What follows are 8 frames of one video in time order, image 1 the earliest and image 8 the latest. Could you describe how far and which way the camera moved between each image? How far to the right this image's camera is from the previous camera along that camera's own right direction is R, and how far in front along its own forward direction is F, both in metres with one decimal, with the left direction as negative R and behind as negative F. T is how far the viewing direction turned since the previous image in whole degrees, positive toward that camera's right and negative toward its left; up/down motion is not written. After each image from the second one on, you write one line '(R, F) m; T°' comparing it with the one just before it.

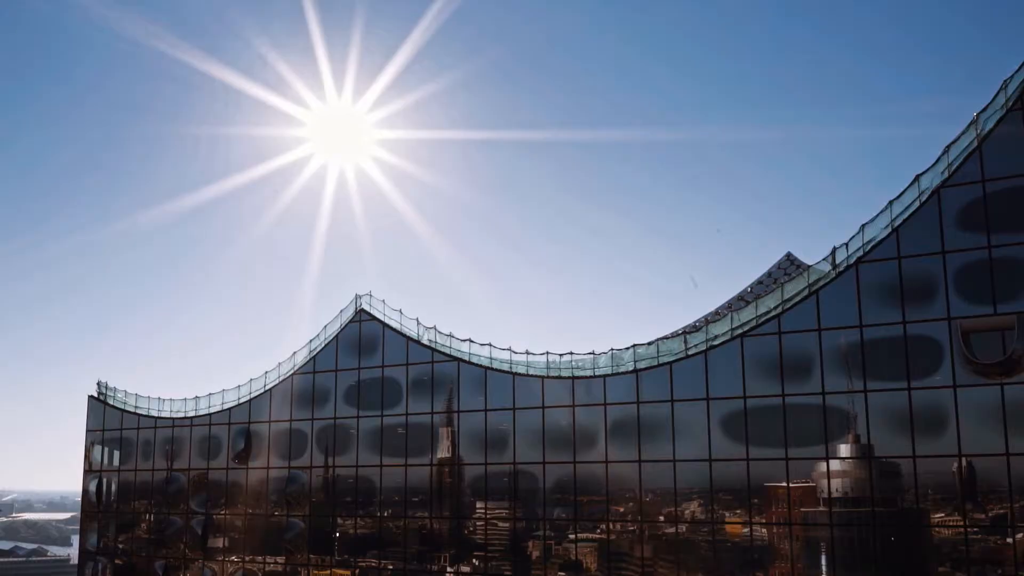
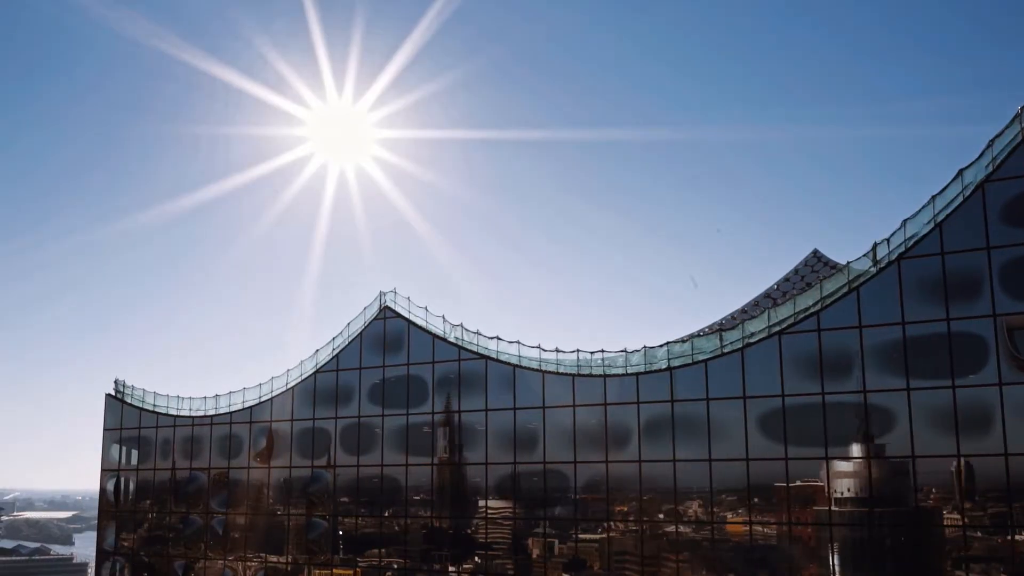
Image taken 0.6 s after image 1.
(-0.7, +0.3) m; 0°
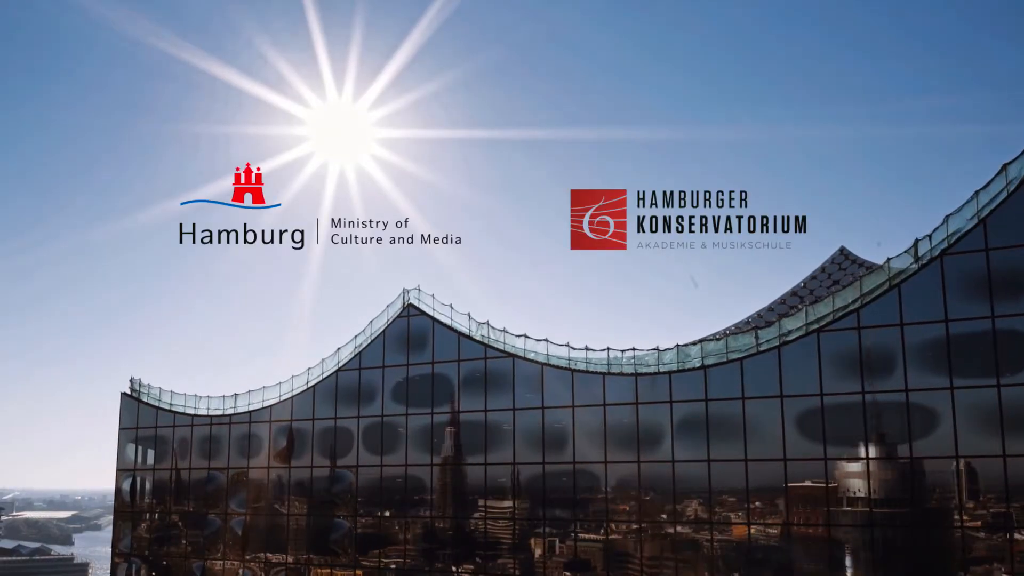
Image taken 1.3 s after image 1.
(-0.7, +0.4) m; 0°
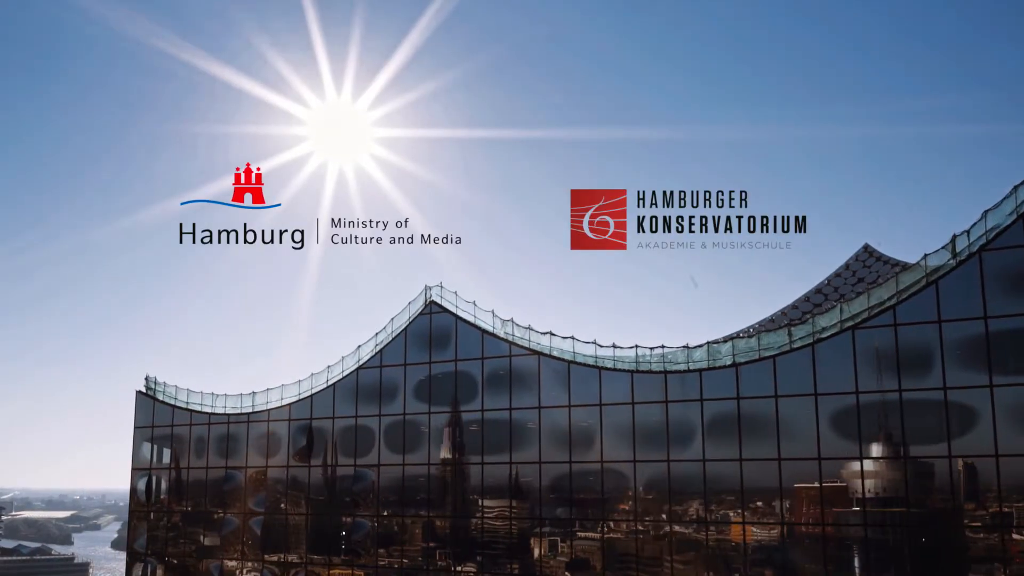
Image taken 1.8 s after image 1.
(-0.6, +0.3) m; 0°
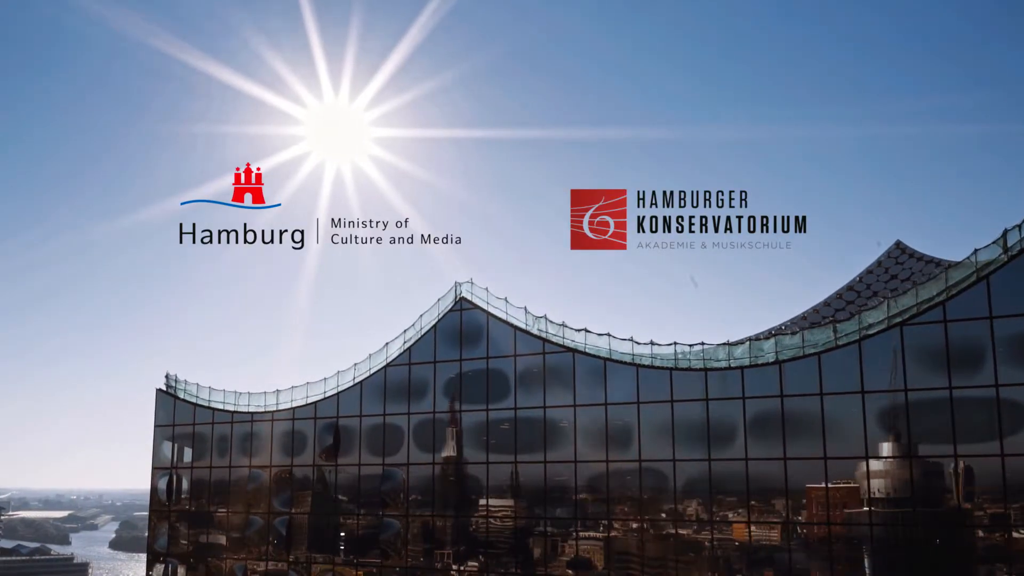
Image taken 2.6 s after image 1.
(-0.9, +0.3) m; 0°
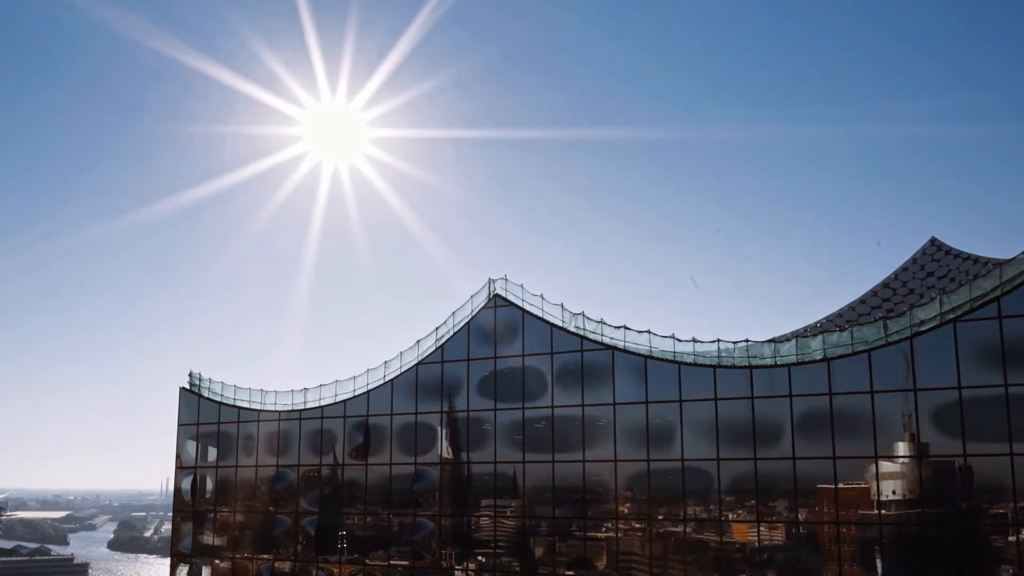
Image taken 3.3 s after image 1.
(-0.9, +0.3) m; 0°
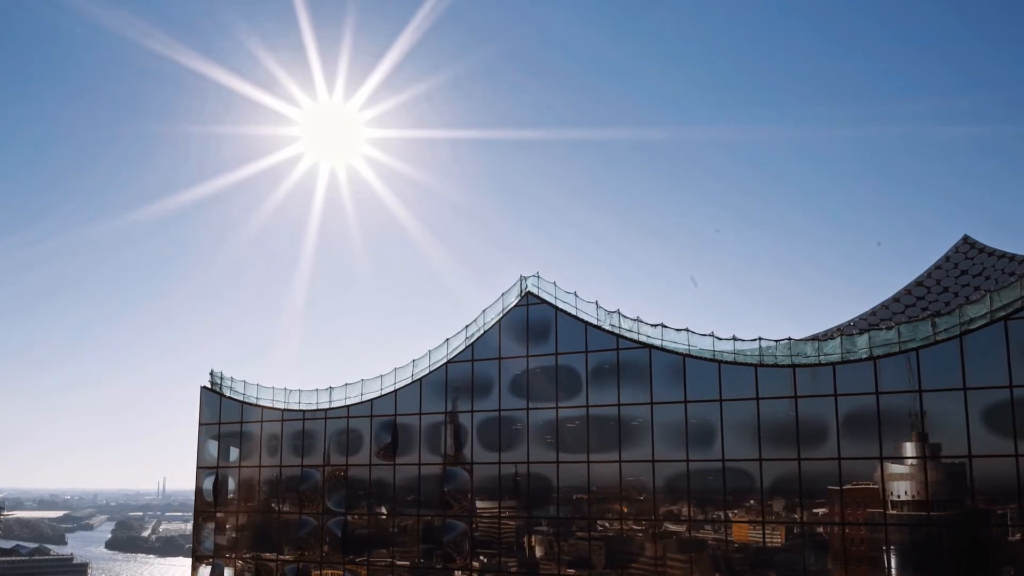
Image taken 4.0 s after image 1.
(-0.9, +0.4) m; 0°
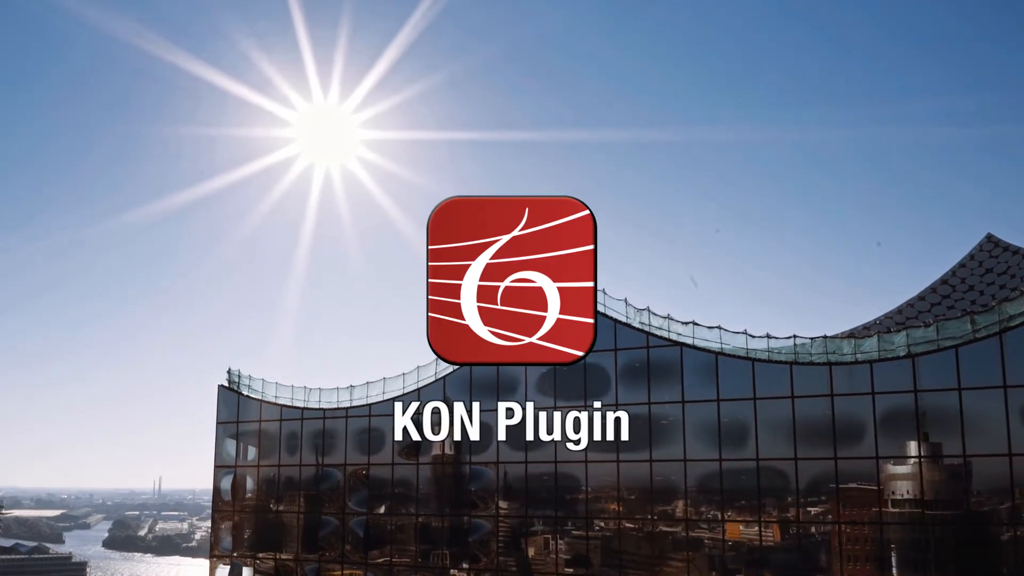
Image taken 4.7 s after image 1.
(-0.7, +0.3) m; 0°
